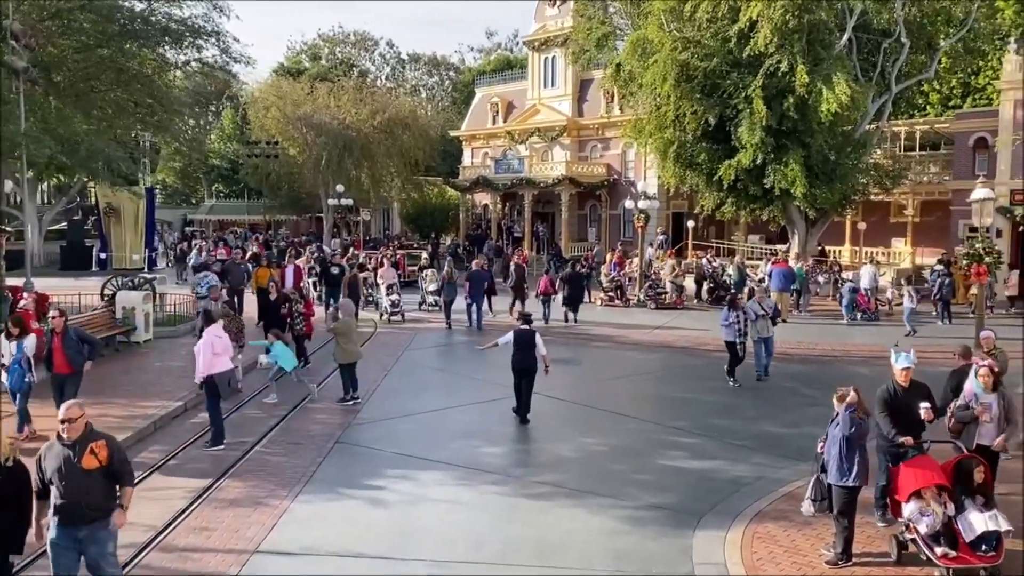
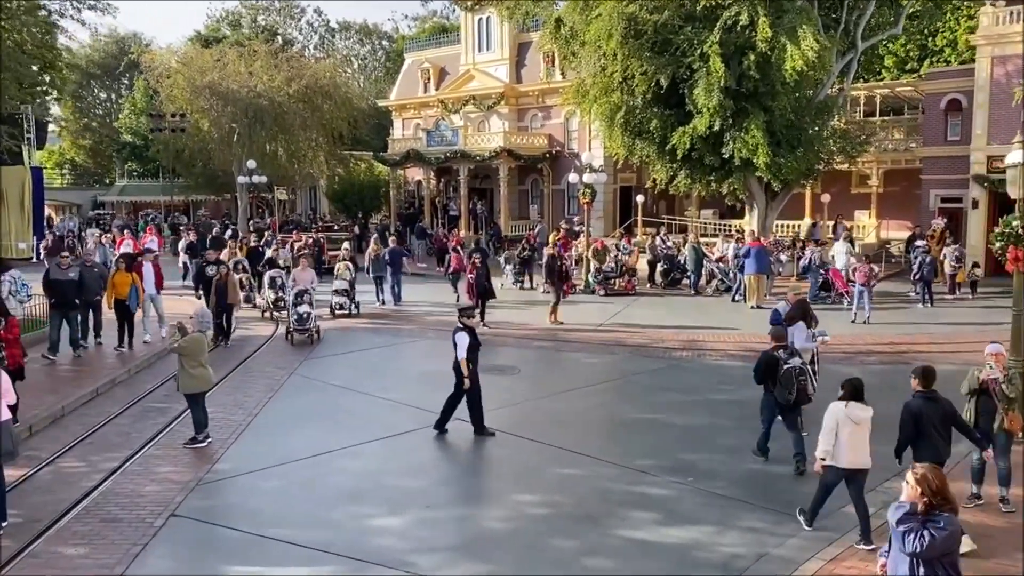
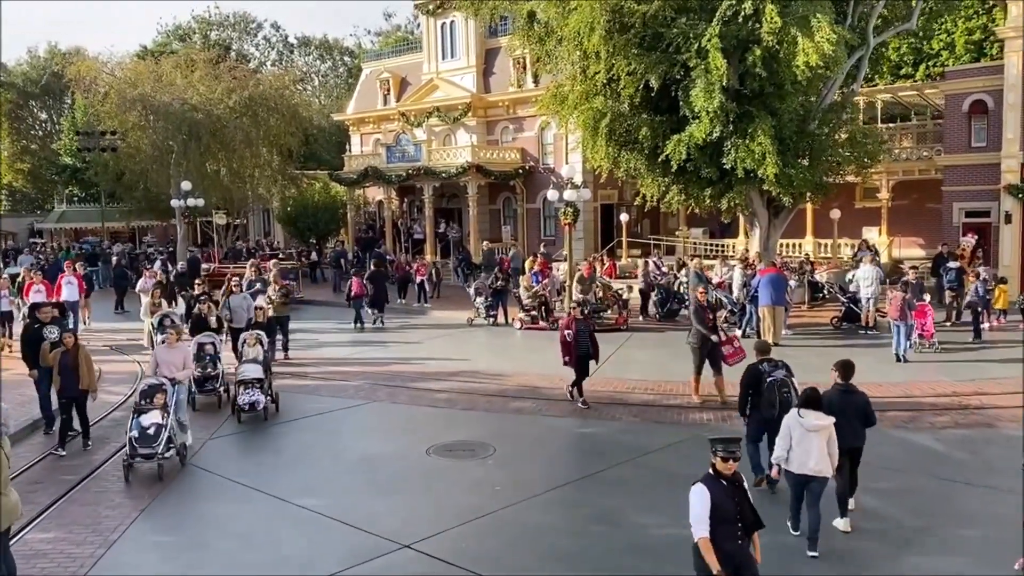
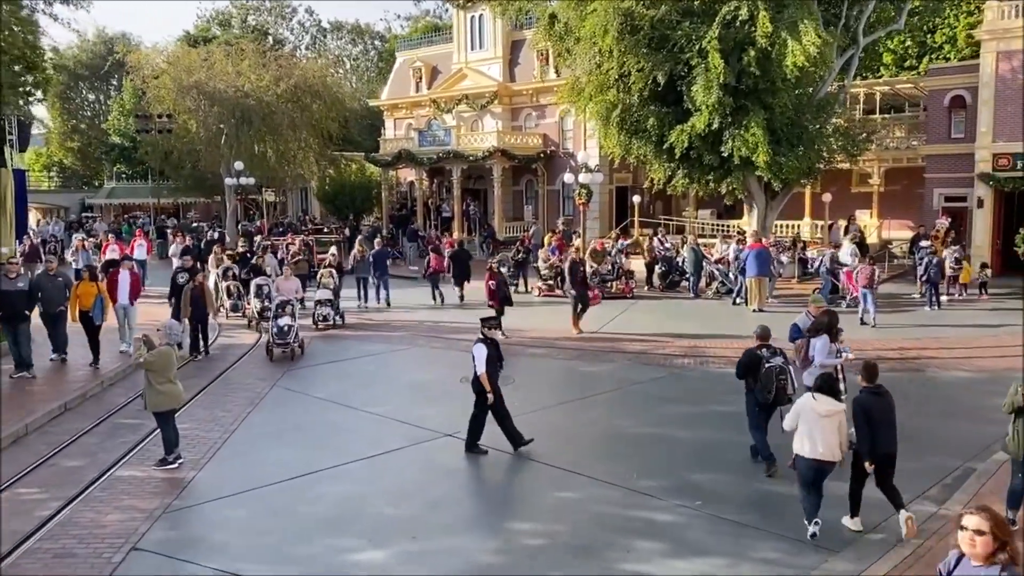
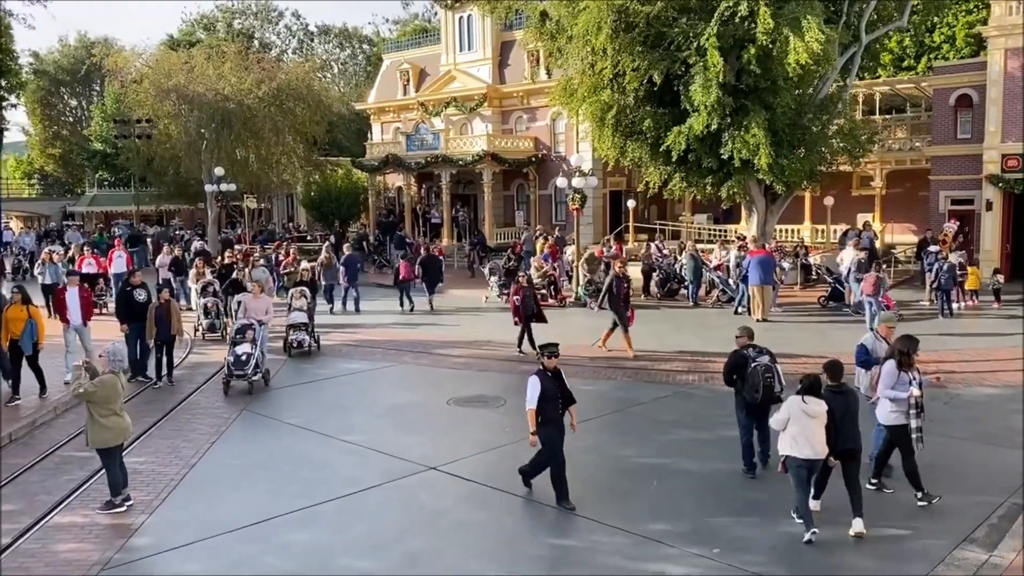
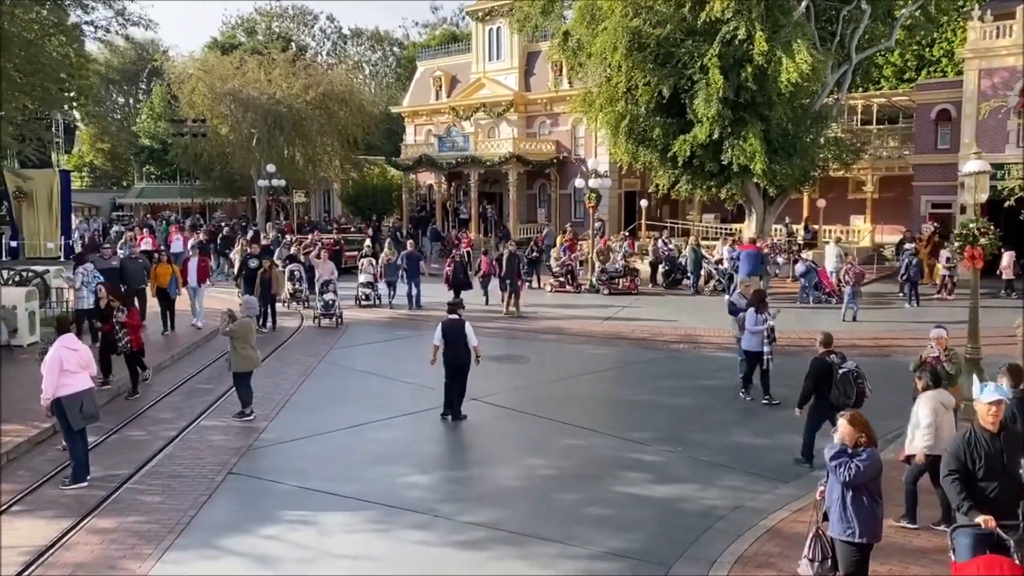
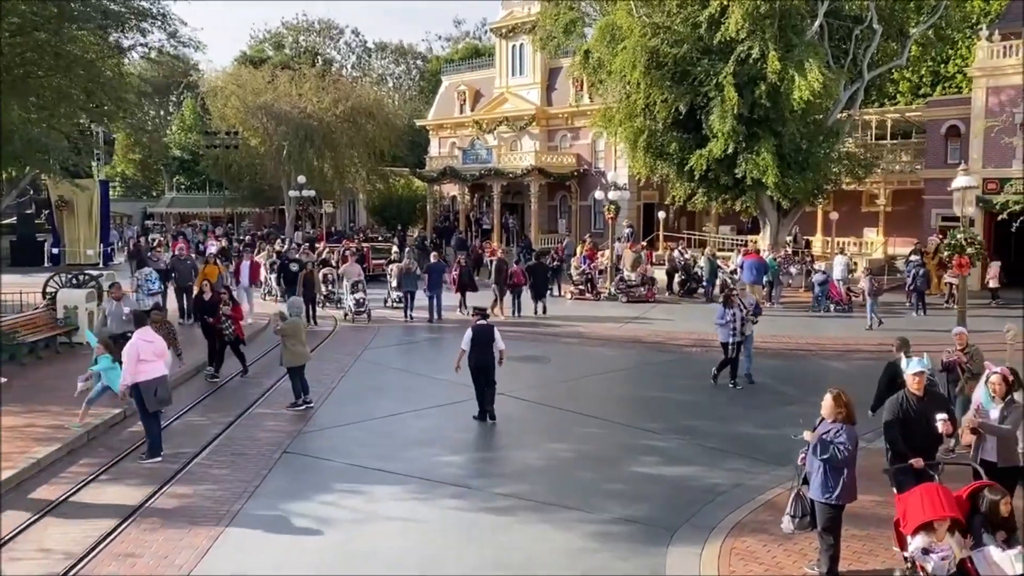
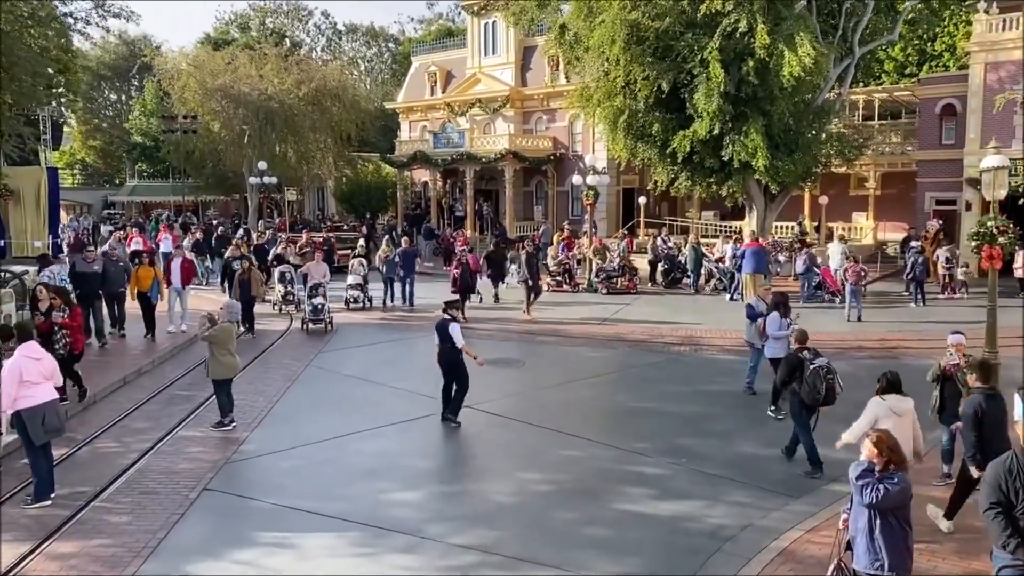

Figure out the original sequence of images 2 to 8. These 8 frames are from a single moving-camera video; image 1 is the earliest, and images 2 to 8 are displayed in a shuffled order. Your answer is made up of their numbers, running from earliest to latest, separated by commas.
7, 6, 8, 2, 4, 5, 3
